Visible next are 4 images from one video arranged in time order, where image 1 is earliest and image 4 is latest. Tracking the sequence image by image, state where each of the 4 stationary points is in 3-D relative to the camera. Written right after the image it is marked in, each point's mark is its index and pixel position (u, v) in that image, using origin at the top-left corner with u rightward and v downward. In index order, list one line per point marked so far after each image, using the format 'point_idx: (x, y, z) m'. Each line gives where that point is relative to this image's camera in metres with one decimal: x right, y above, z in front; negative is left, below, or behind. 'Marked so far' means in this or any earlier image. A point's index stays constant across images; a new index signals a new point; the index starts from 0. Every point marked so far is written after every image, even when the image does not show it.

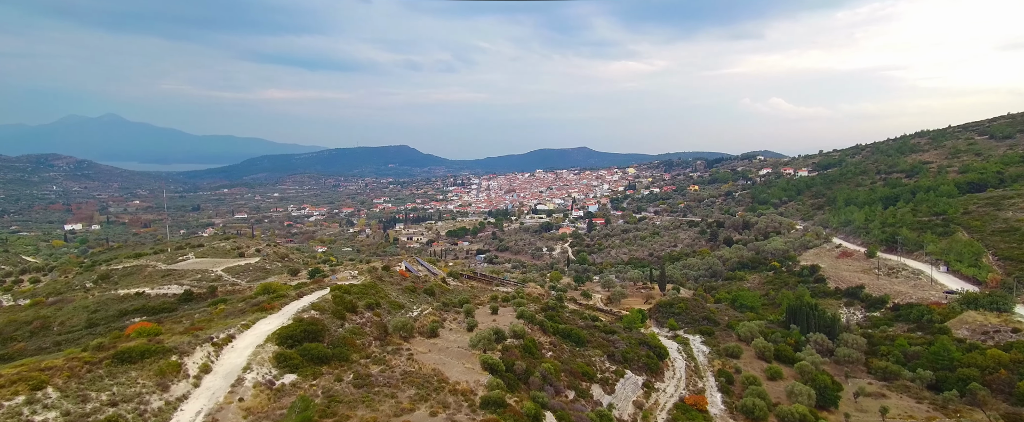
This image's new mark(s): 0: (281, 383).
0: (-7.4, -5.5, +15.6) m
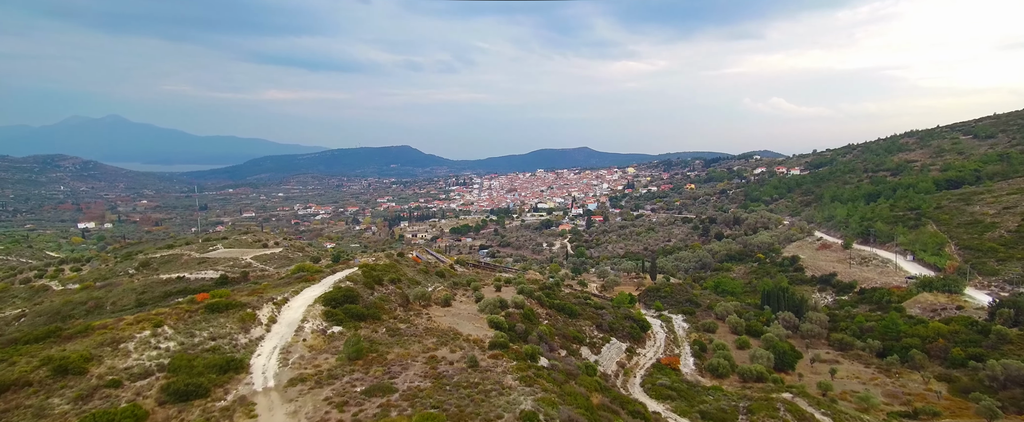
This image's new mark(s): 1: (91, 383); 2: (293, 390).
0: (-7.3, -4.8, +19.7) m
1: (-12.4, -5.1, +14.1) m
2: (-6.7, -5.5, +14.7) m
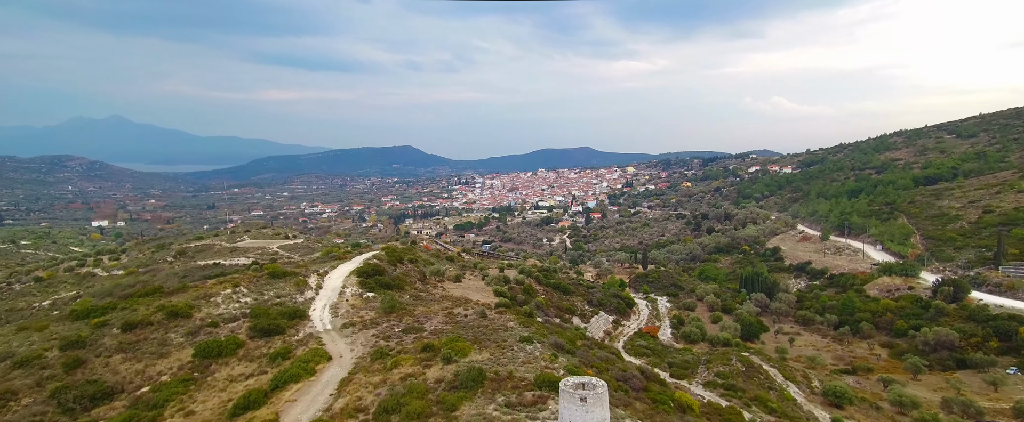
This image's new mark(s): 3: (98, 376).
0: (-7.2, -4.2, +24.3) m
1: (-12.3, -4.4, +18.7) m
2: (-6.6, -4.8, +19.2) m
3: (-14.1, -5.6, +16.4) m
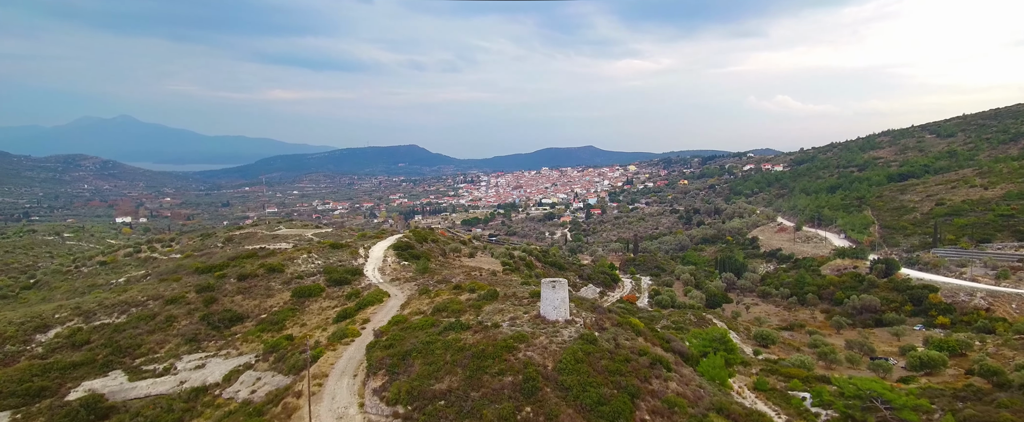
0: (-7.0, -3.3, +31.4) m
1: (-12.1, -3.5, +25.9) m
2: (-6.4, -3.9, +26.4) m
3: (-13.9, -4.7, +23.6) m
